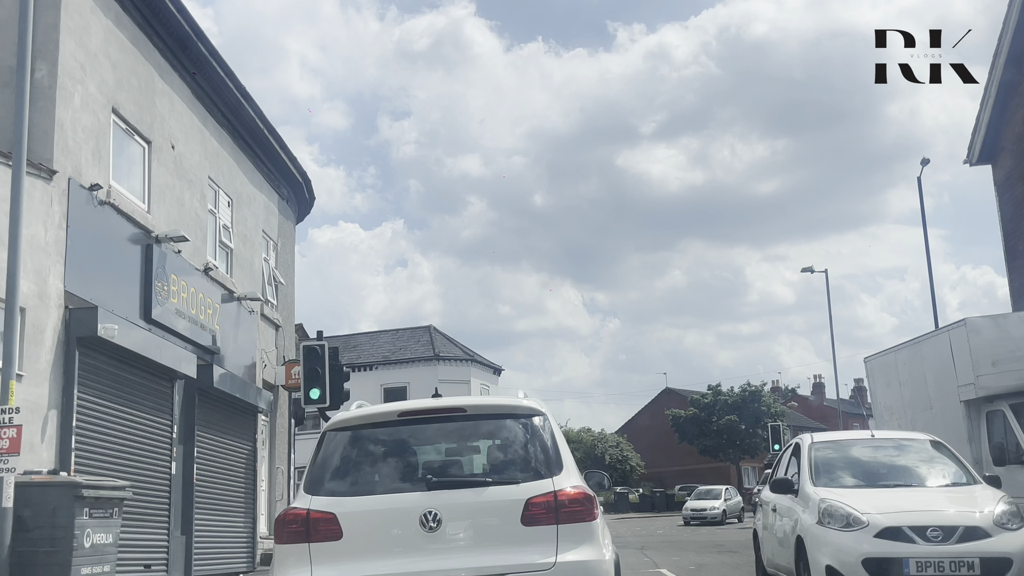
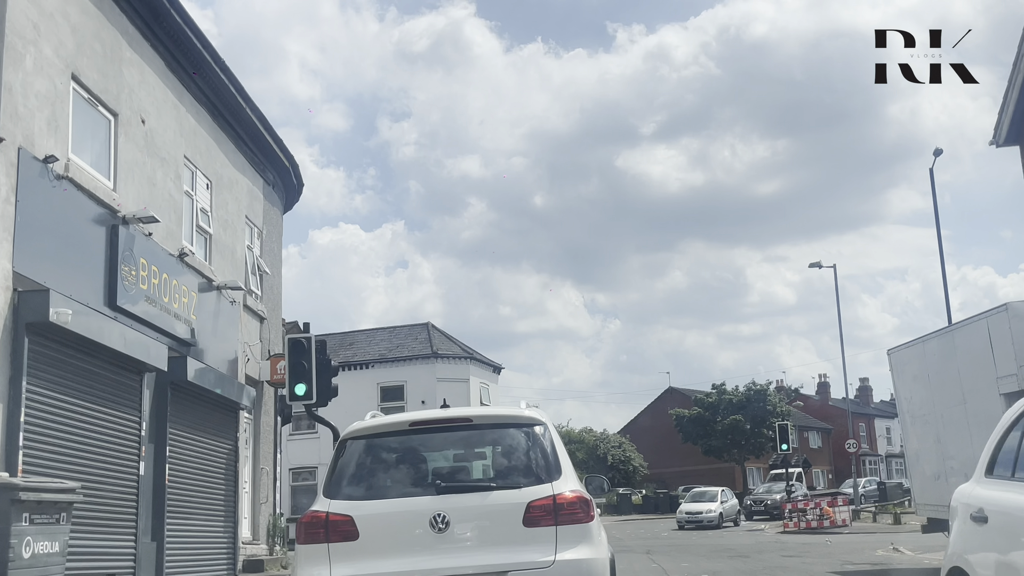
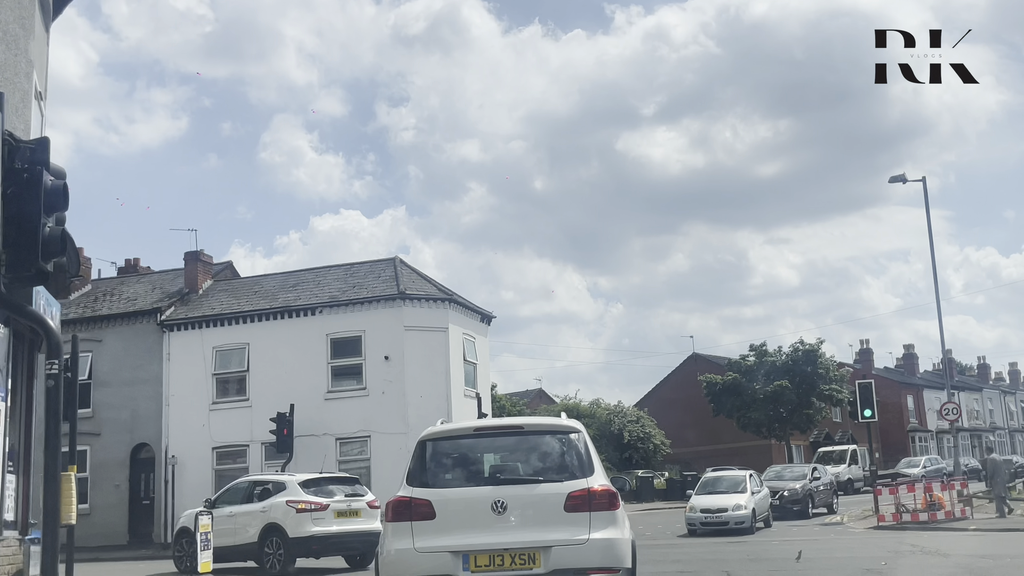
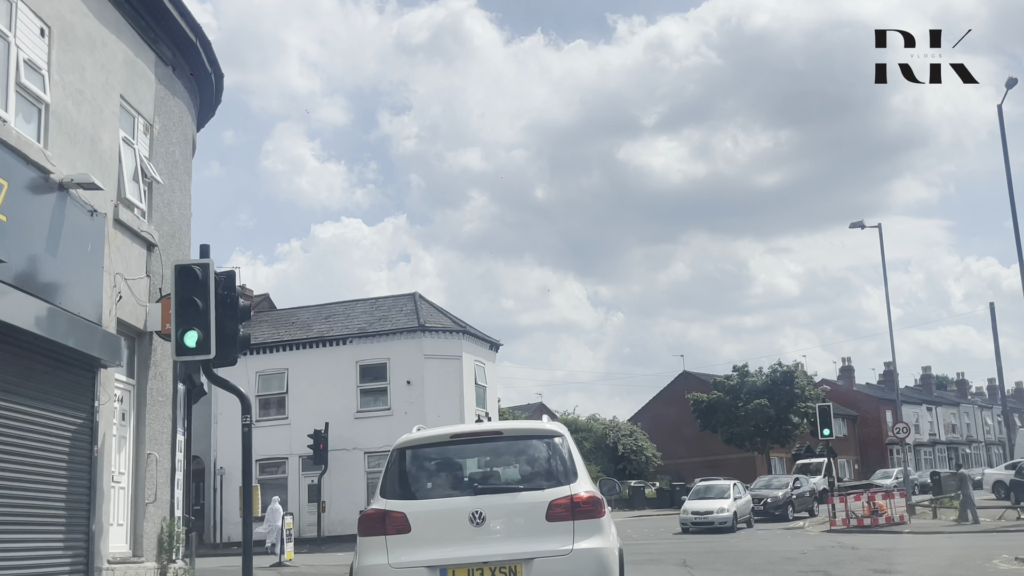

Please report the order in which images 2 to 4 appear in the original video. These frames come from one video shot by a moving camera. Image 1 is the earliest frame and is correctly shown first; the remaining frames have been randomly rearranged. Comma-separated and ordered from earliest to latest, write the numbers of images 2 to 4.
2, 4, 3
